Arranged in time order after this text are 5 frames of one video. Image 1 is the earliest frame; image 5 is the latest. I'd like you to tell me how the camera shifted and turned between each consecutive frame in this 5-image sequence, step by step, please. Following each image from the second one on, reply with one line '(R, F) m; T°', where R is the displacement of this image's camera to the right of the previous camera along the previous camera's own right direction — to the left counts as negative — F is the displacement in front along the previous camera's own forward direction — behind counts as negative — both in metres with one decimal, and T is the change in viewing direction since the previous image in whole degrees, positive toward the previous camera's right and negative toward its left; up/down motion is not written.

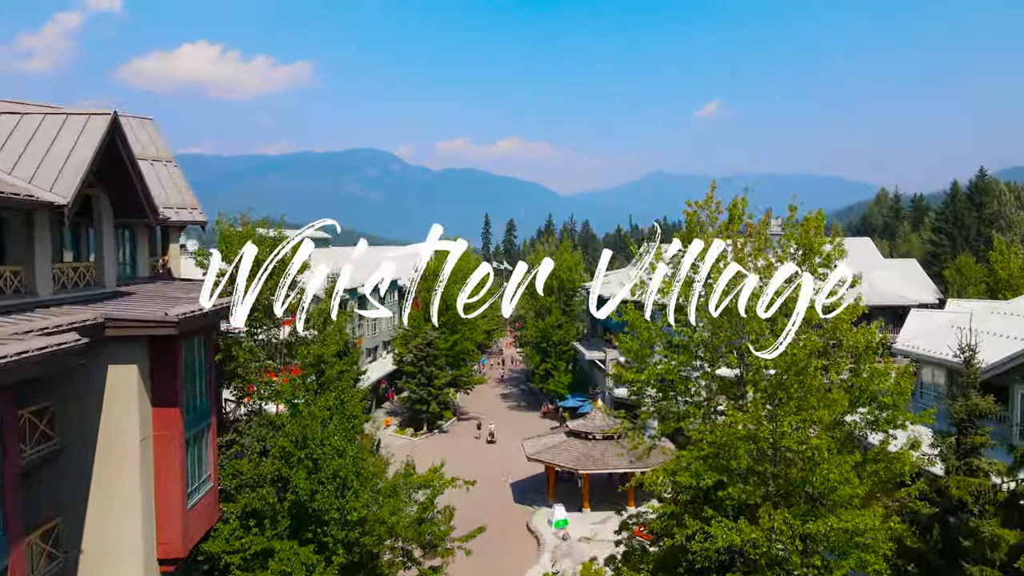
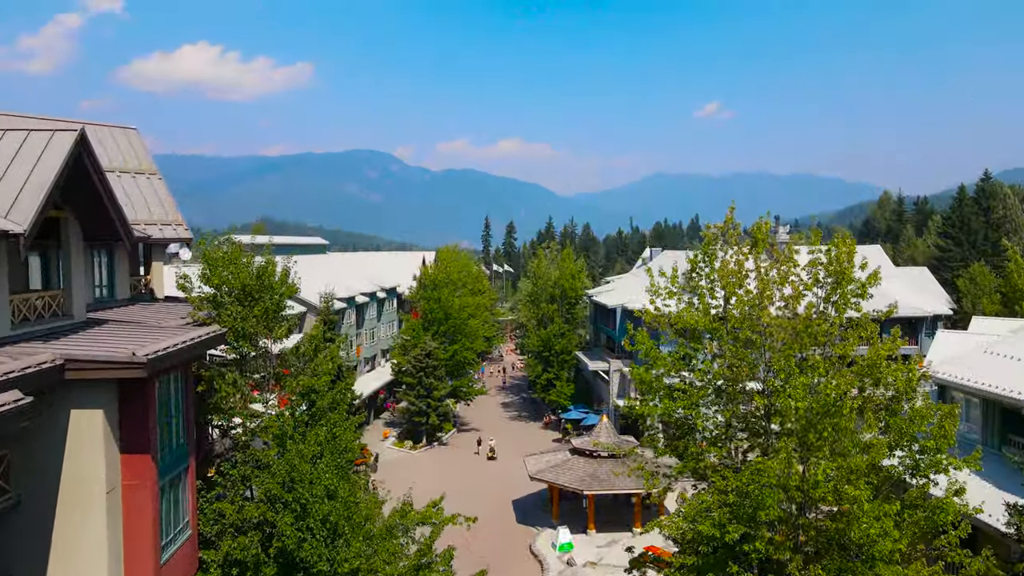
(-0.1, +1.3) m; 0°
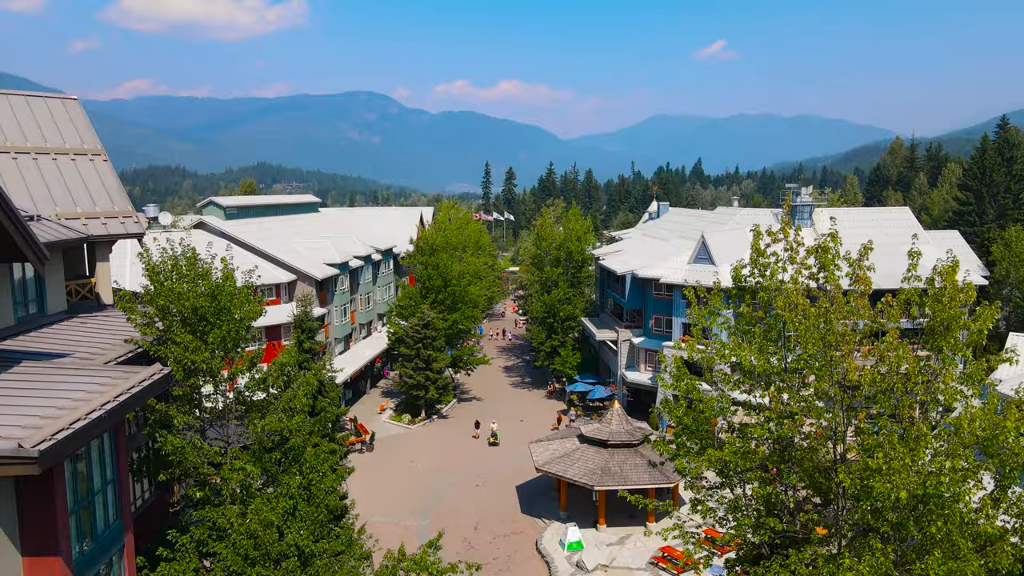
(-0.2, +3.1) m; 0°
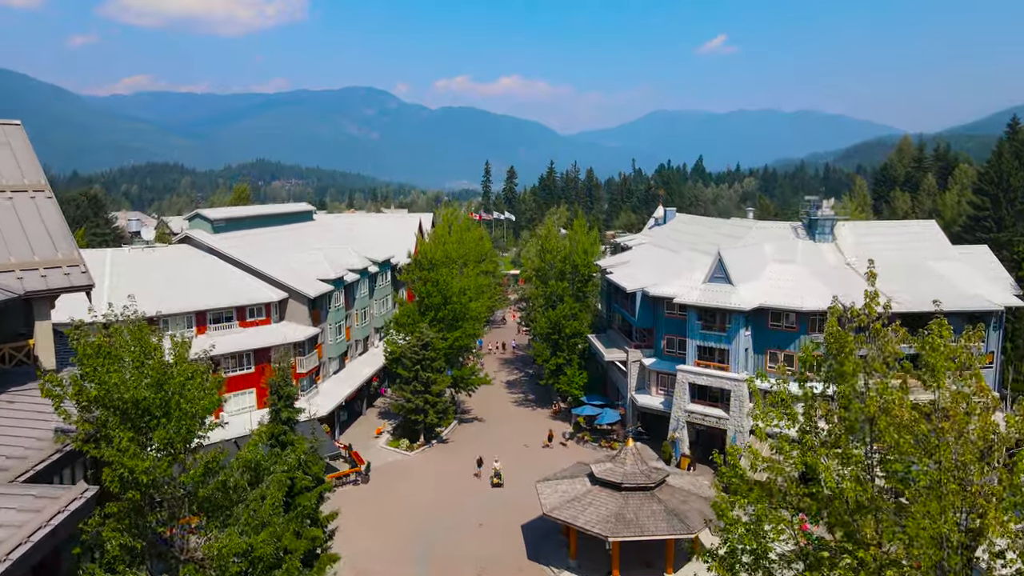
(-0.3, +2.7) m; 0°
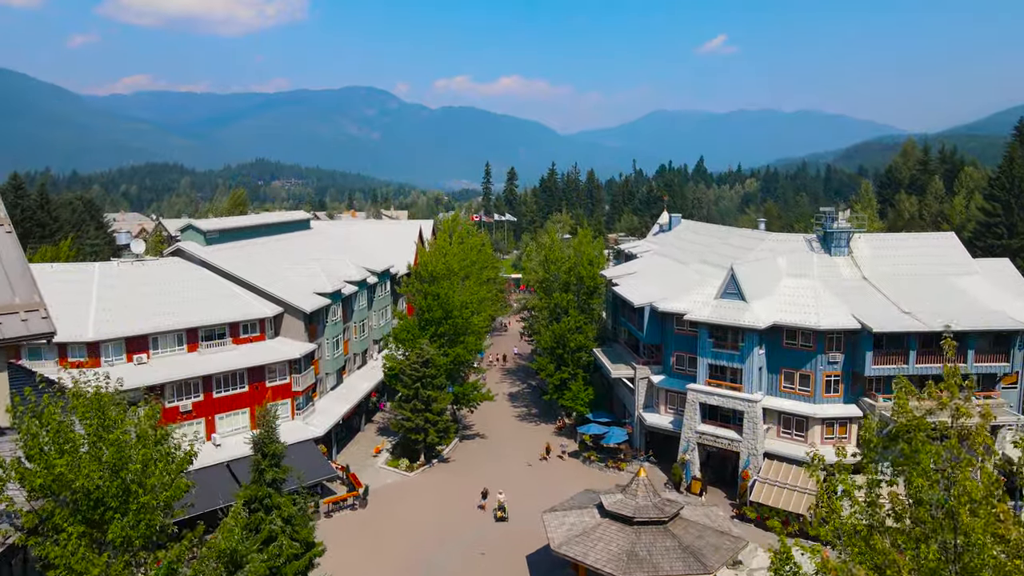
(-0.2, +1.6) m; 0°
